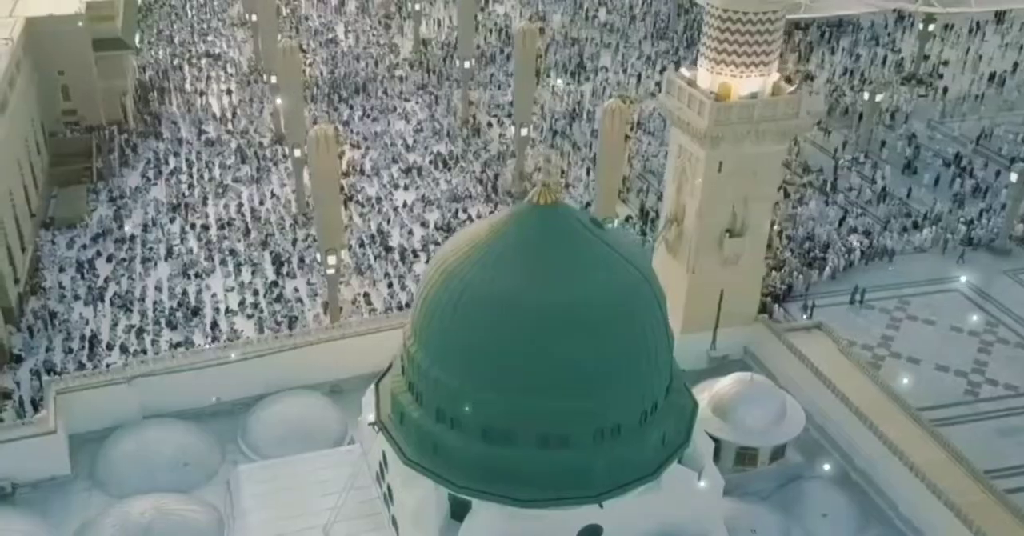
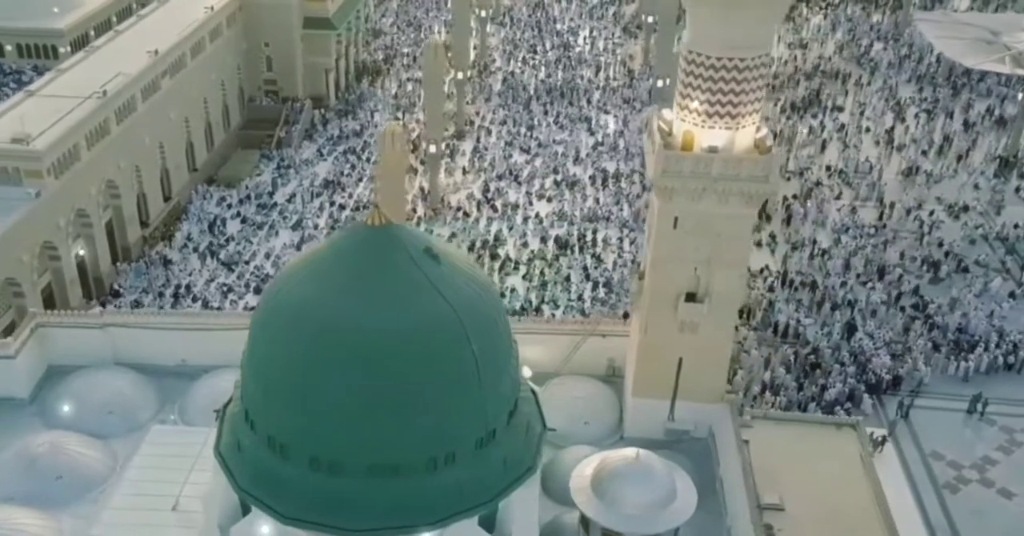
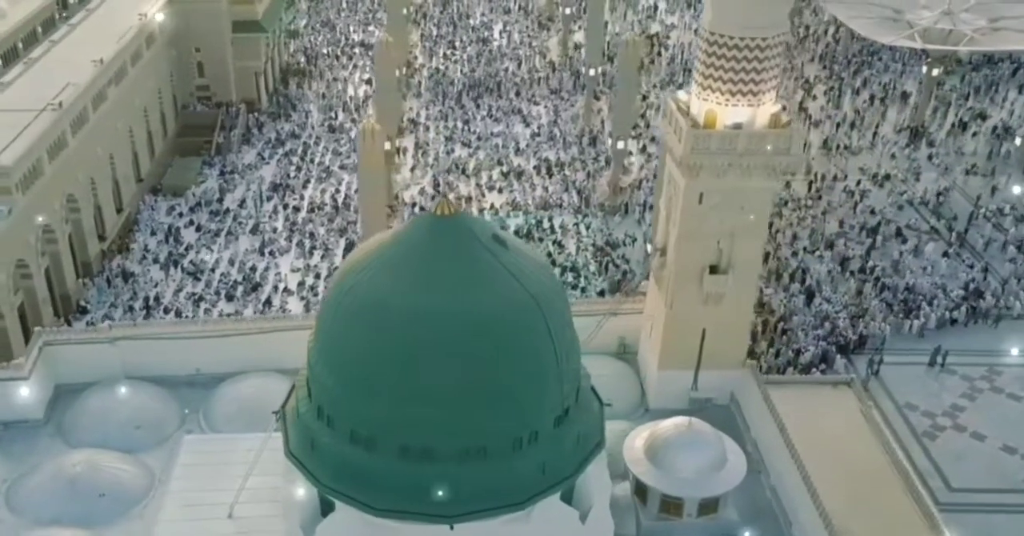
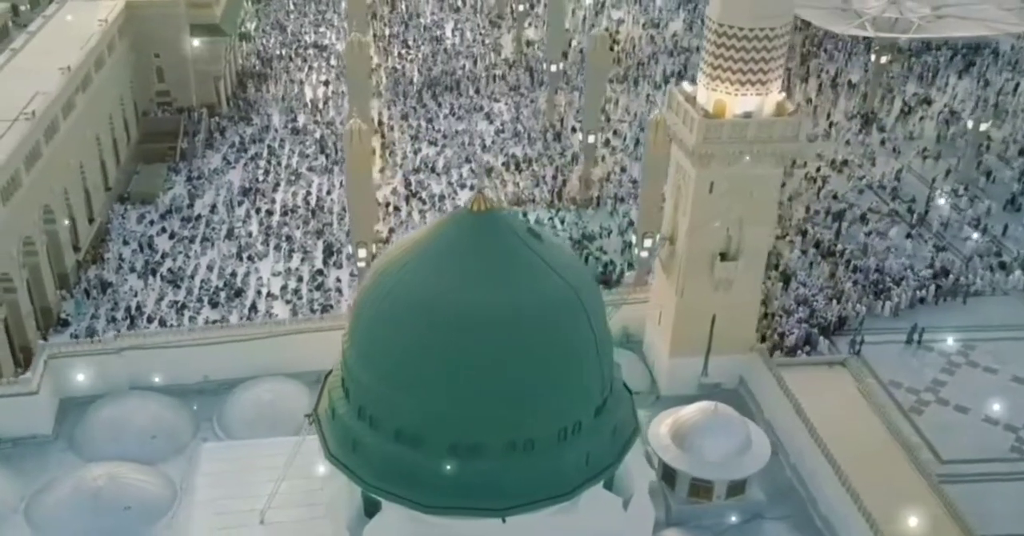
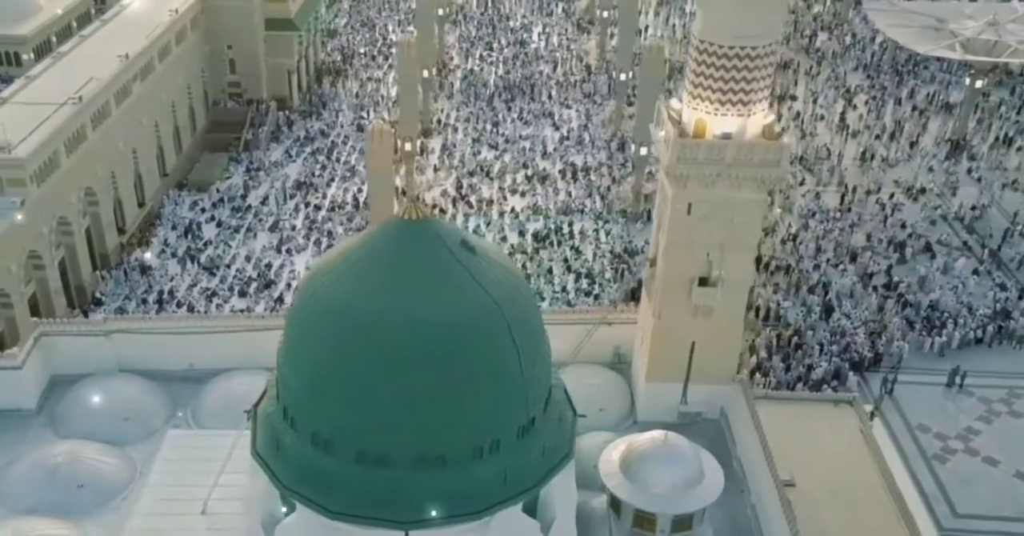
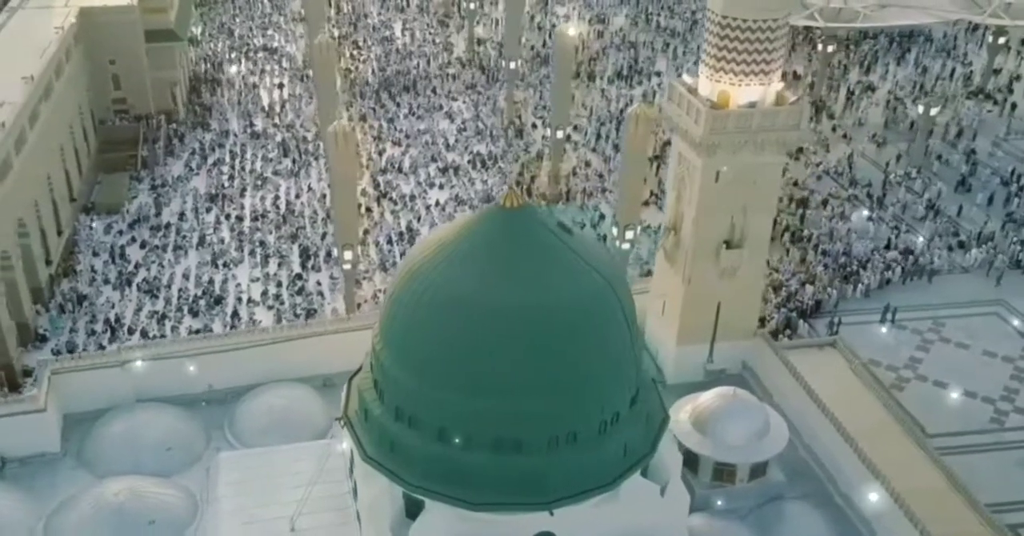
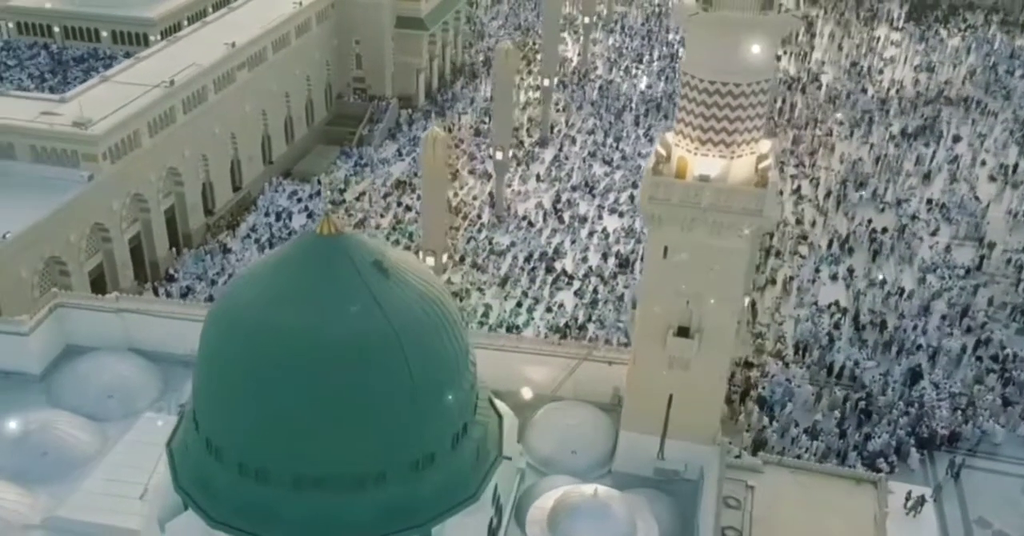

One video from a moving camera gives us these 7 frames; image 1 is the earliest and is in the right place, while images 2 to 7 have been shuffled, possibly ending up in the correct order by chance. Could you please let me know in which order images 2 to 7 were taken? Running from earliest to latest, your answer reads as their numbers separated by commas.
6, 4, 3, 5, 2, 7
